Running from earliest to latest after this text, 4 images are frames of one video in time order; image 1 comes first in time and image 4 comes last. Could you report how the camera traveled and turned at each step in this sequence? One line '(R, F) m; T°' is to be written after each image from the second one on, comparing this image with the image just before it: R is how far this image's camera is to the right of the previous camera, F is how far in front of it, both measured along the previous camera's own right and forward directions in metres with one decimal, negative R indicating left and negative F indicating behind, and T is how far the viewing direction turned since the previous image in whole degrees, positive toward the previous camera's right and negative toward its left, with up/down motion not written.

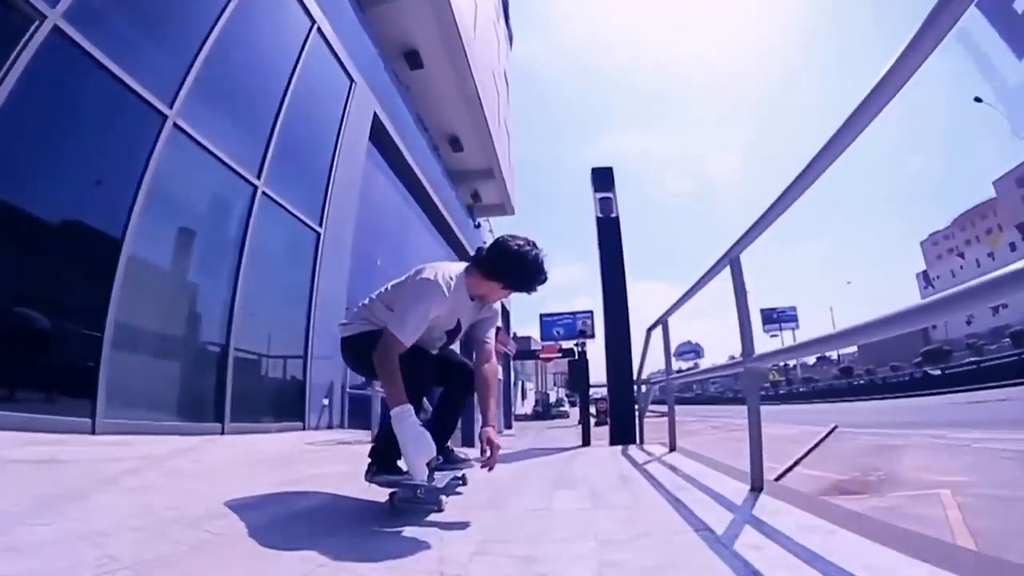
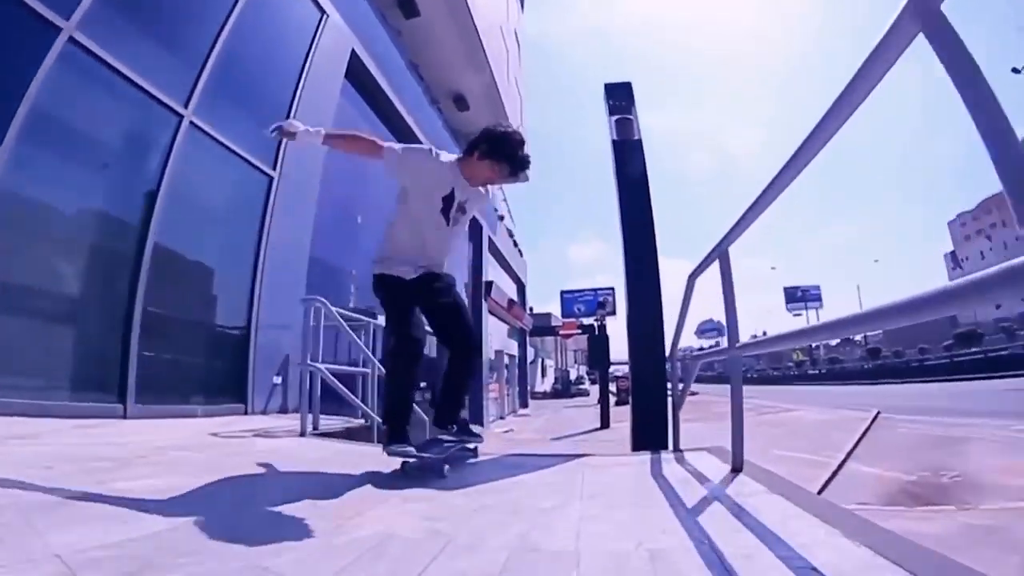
(+0.3, +1.5) m; -2°
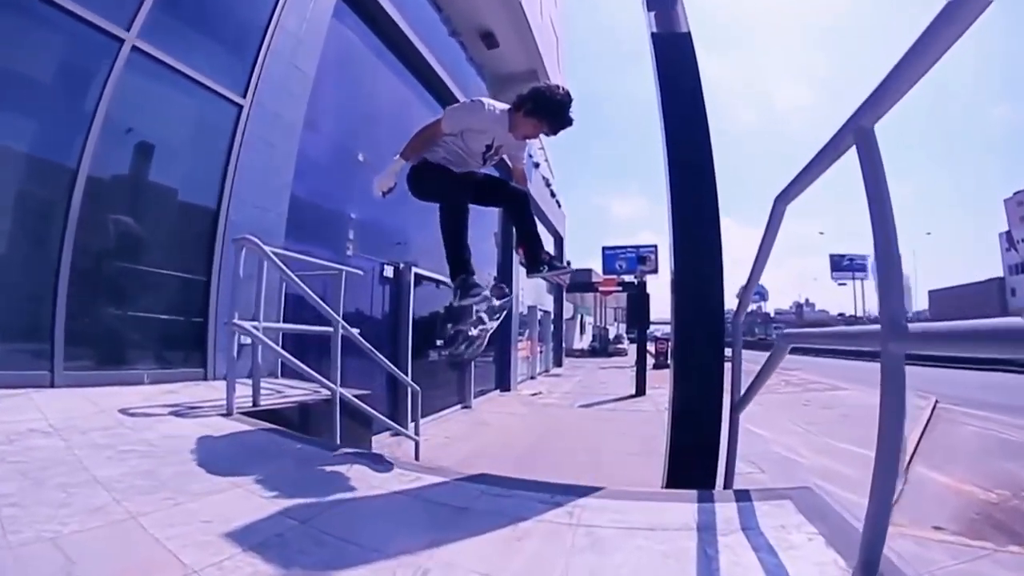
(+0.3, +1.2) m; -4°
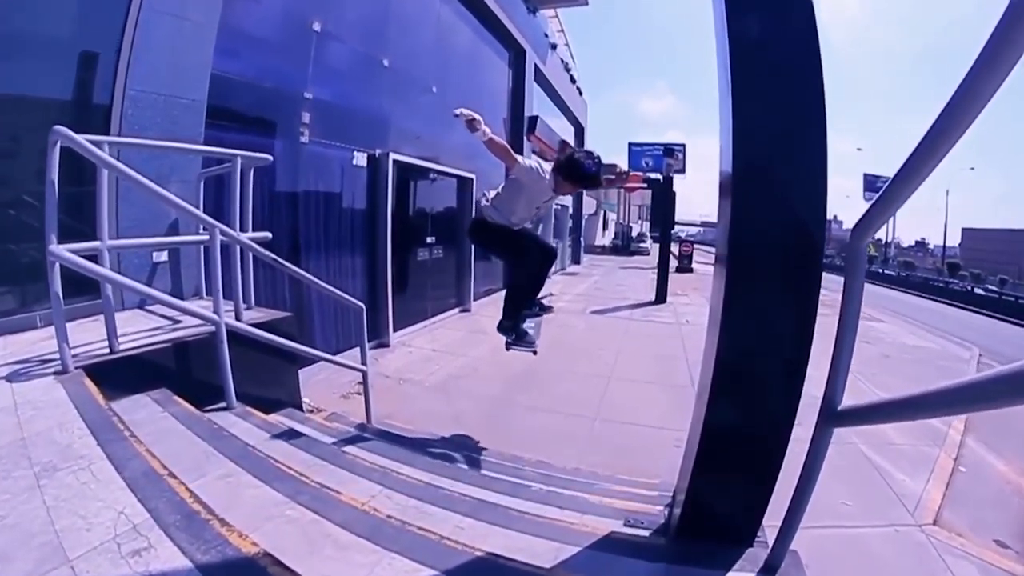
(+0.4, +1.0) m; -3°
